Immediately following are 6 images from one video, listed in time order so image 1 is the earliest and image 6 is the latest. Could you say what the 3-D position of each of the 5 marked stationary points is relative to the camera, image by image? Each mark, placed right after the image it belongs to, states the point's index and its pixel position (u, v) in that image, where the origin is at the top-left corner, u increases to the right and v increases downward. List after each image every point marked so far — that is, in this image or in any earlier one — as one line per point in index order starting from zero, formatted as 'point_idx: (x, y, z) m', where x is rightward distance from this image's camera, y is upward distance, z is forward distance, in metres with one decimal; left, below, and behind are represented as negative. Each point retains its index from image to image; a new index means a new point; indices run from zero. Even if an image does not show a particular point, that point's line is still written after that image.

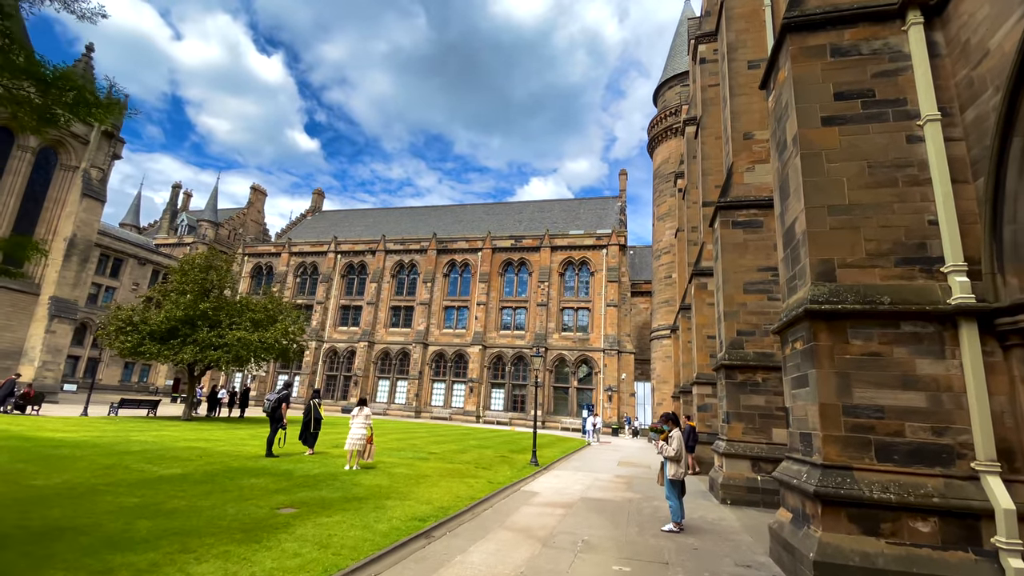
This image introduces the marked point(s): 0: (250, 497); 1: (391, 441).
0: (-3.9, -3.1, +7.0) m
1: (-4.2, -5.3, +16.4) m
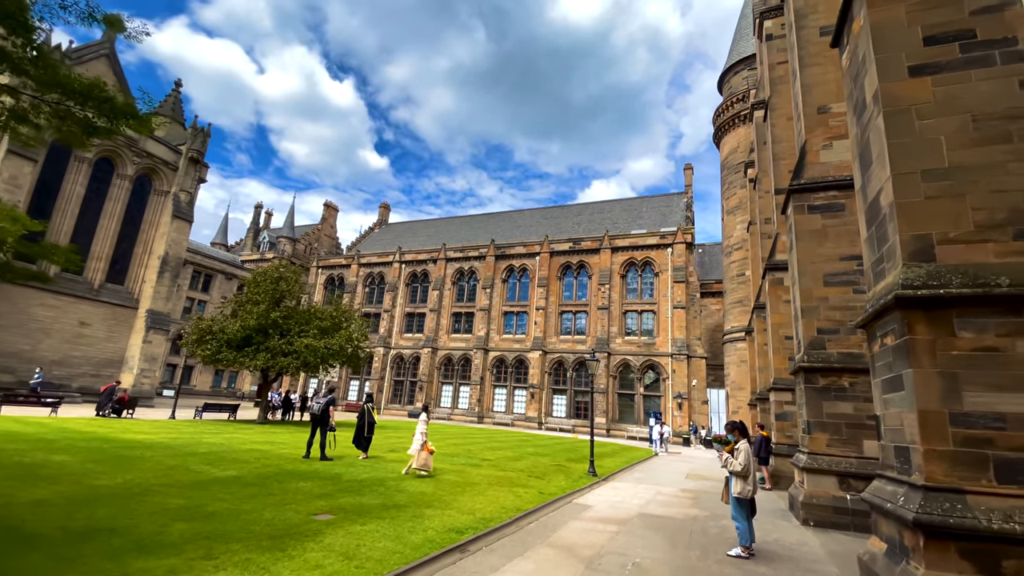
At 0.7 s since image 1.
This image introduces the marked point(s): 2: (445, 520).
0: (-3.3, -3.1, +7.0) m
1: (-2.2, -5.5, +16.3) m
2: (-1.0, -3.3, +6.8) m
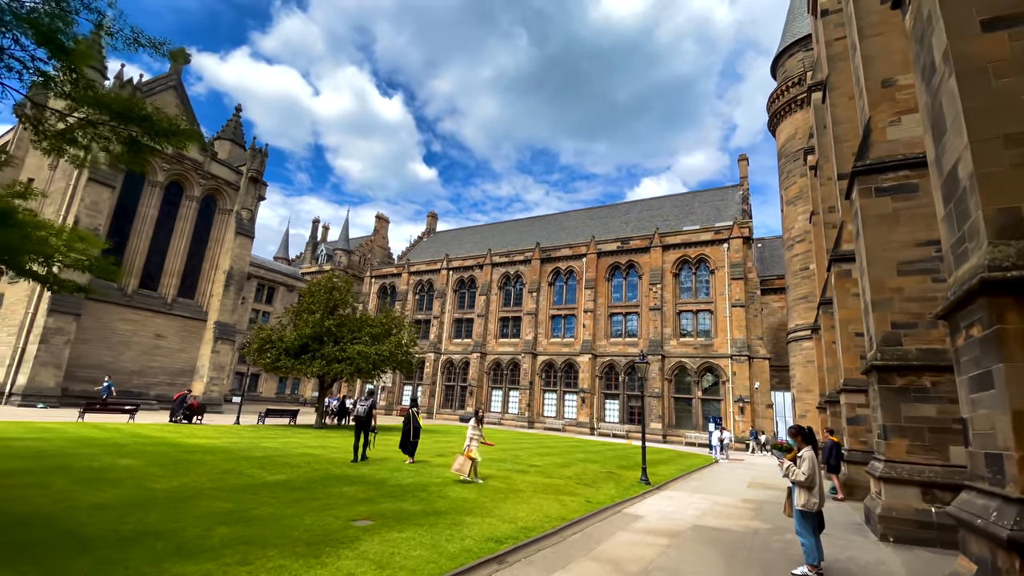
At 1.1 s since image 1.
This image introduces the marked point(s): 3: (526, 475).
0: (-2.7, -3.2, +7.0) m
1: (-0.6, -5.6, +16.1) m
2: (-0.4, -3.4, +6.6) m
3: (+0.3, -4.8, +12.0) m
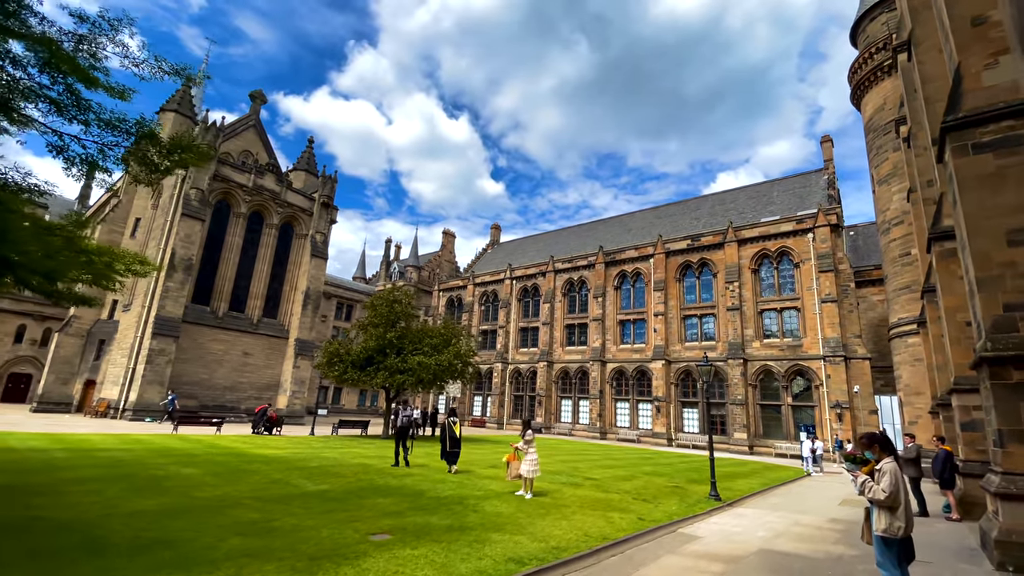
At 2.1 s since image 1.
0: (-2.2, -3.3, +6.8) m
1: (+1.4, -5.7, +15.4) m
2: (-0.1, -3.3, +6.1) m
3: (+1.6, -4.8, +11.3) m
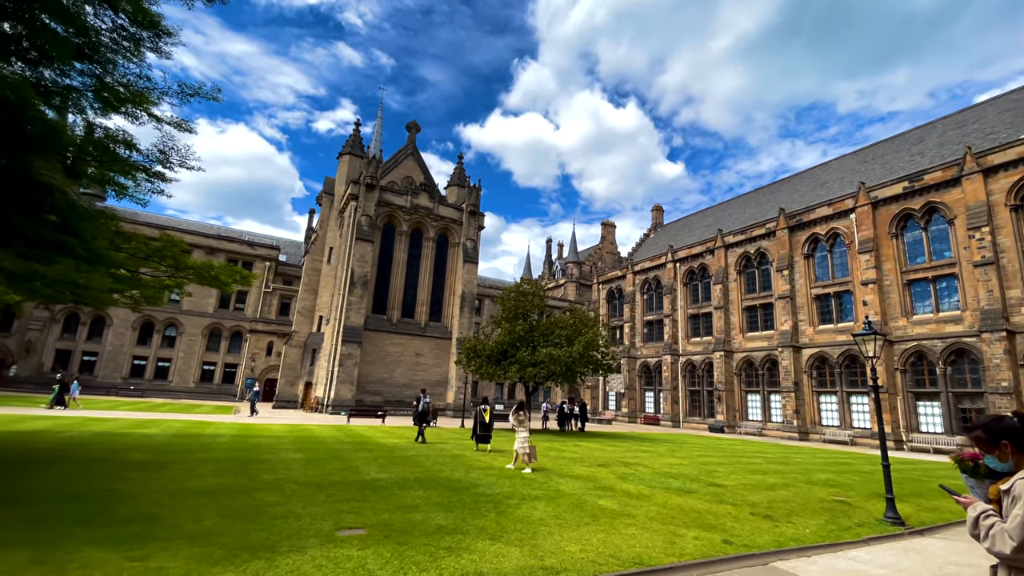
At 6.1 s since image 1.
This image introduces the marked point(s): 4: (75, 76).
0: (-2.1, -3.0, +6.5) m
1: (+4.8, -4.9, +13.0) m
2: (-0.3, -2.8, +4.9) m
3: (+3.3, -4.0, +9.1) m
4: (-7.0, +3.4, +7.6) m
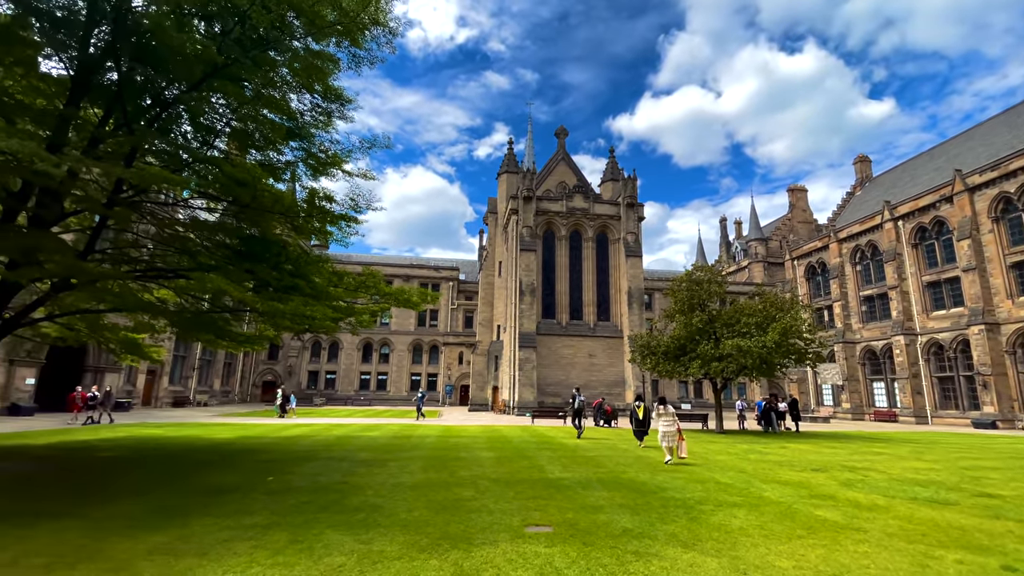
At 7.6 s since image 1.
0: (+0.5, -3.1, +6.6) m
1: (+9.3, -4.0, +10.3) m
2: (+1.5, -2.7, +4.6) m
3: (+6.5, -3.4, +7.2) m
4: (-4.5, +2.7, +9.5) m
